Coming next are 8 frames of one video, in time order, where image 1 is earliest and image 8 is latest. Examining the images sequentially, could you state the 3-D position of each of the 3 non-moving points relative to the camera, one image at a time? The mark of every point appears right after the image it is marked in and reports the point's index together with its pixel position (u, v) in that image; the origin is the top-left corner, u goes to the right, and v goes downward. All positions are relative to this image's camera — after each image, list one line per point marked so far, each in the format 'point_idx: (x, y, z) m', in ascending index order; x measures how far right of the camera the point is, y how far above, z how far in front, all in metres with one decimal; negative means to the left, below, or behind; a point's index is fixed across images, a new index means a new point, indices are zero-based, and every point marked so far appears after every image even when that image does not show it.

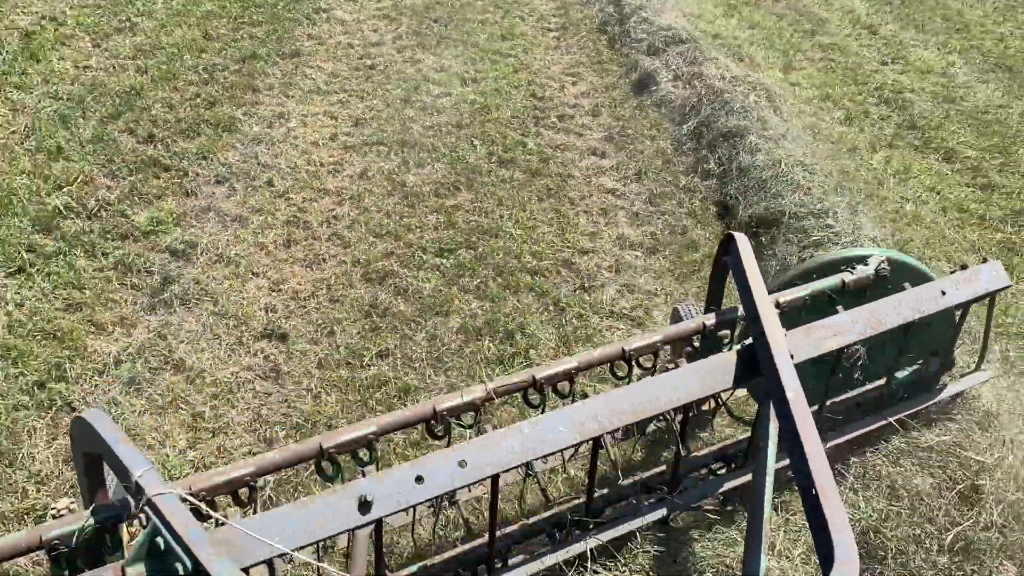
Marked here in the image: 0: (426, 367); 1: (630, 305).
0: (-0.4, -0.4, +4.0) m
1: (+0.7, -0.1, +4.6) m
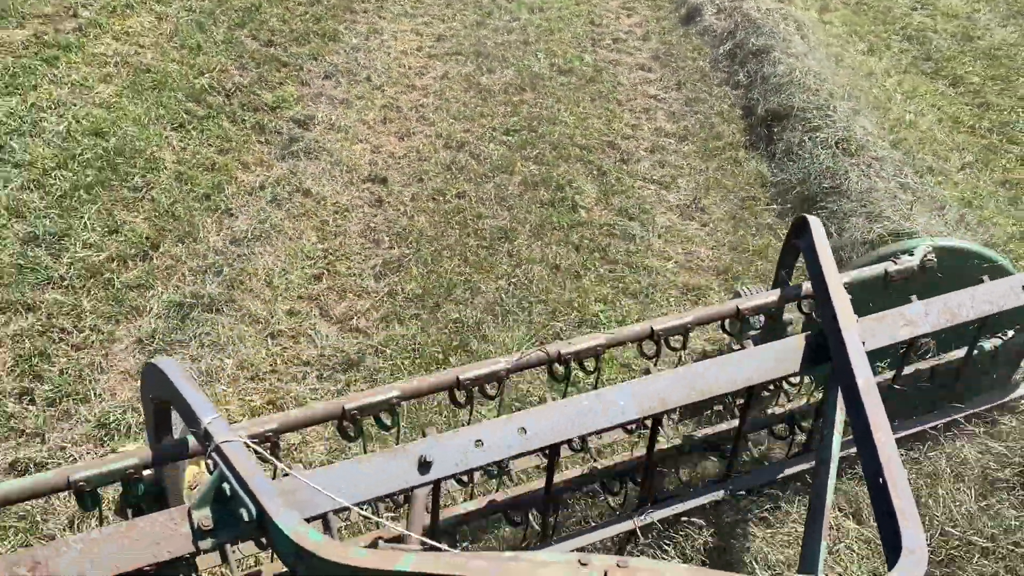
0: (-0.1, +0.5, +5.2) m
1: (+1.0, +0.7, +5.7) m
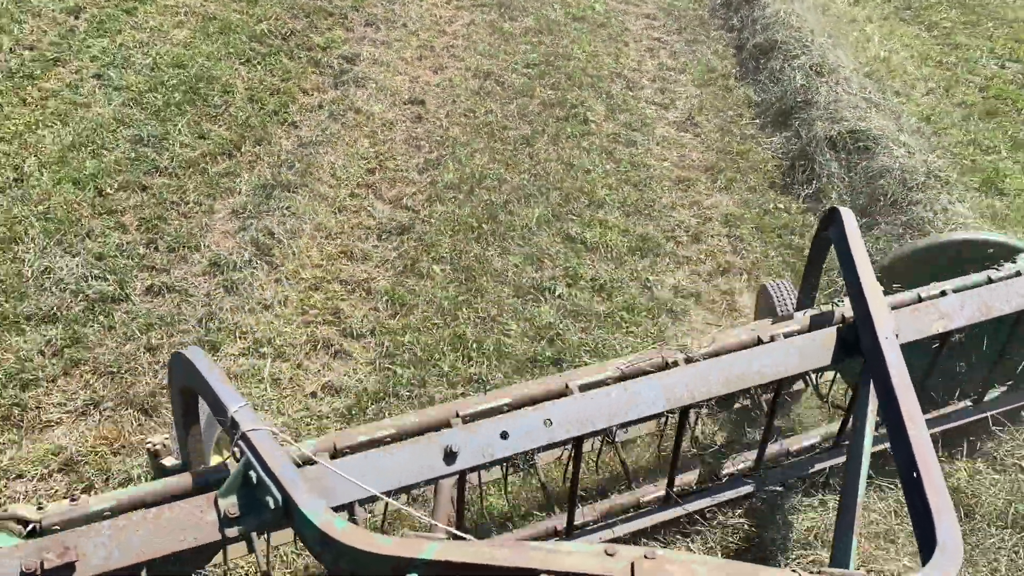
0: (0.0, +1.2, +6.1) m
1: (+1.1, +1.4, +6.6) m
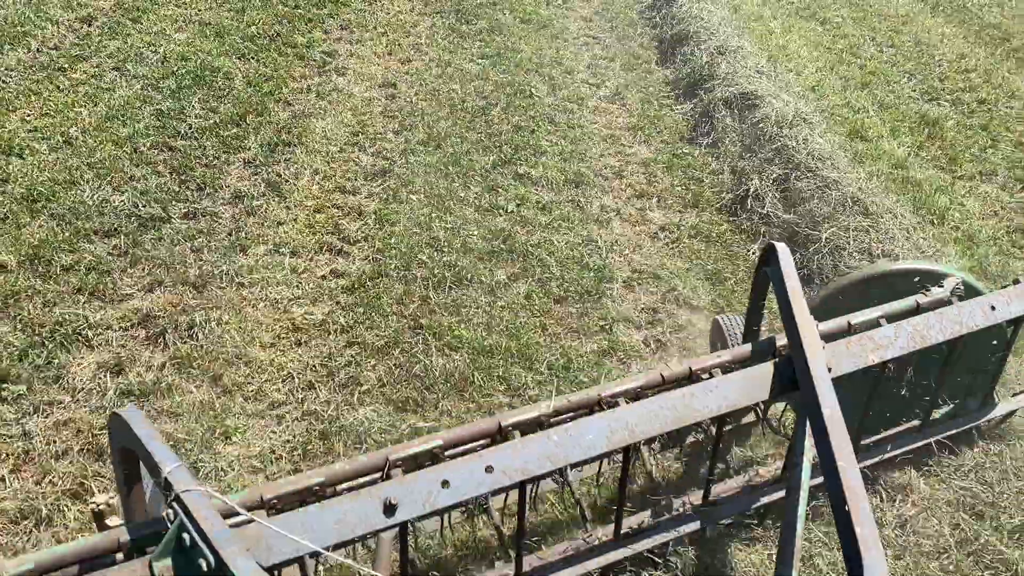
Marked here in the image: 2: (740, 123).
0: (-0.3, +1.6, +7.3) m
1: (+0.8, +1.9, +7.9) m
2: (+1.7, +1.2, +6.4) m
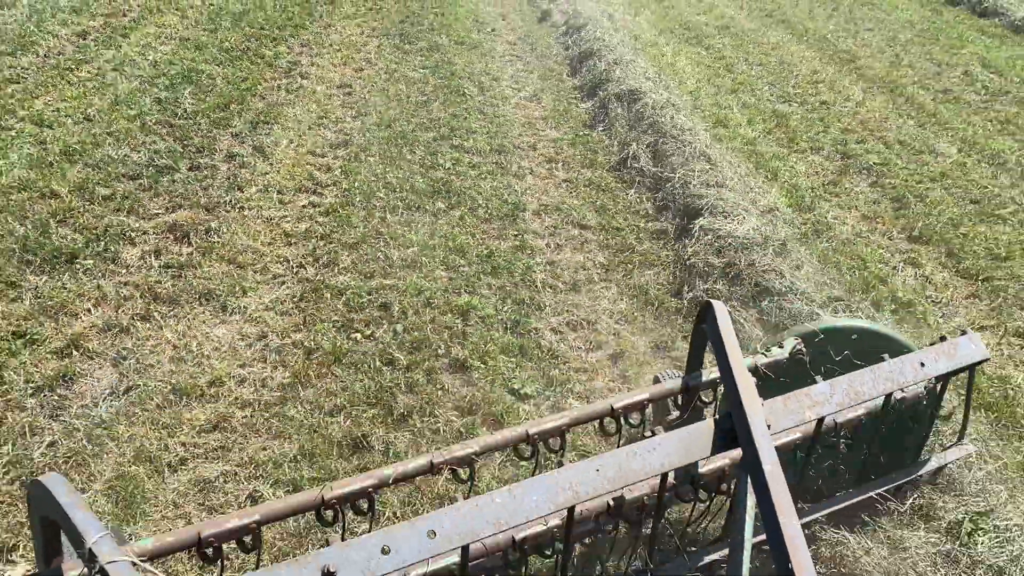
0: (-1.0, +2.0, +8.9) m
1: (+0.1, +2.2, +9.6) m
2: (+1.1, +1.7, +8.2) m
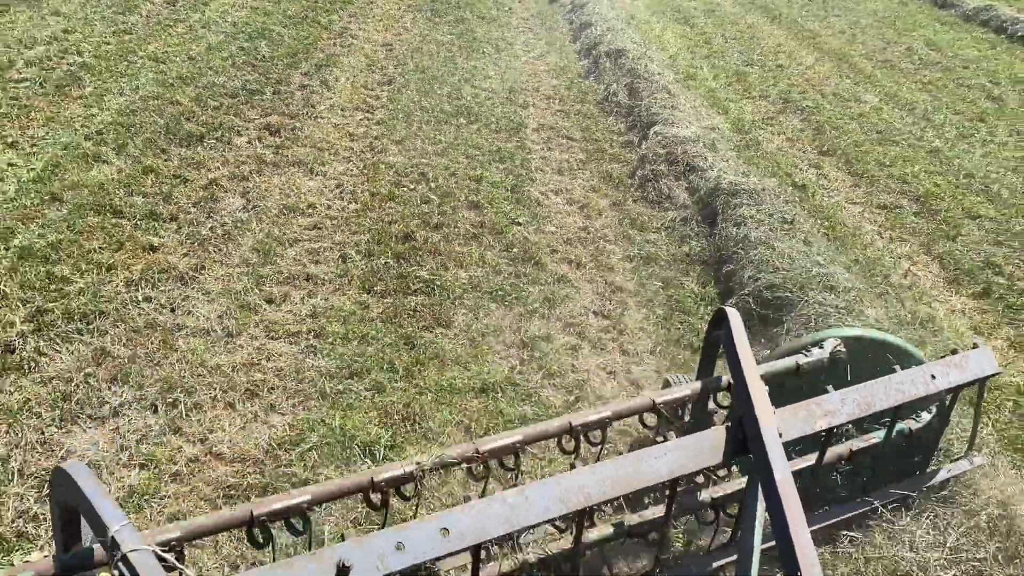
0: (-0.8, +3.0, +11.0) m
1: (+0.2, +3.2, +11.6) m
2: (+1.2, +2.6, +10.2) m
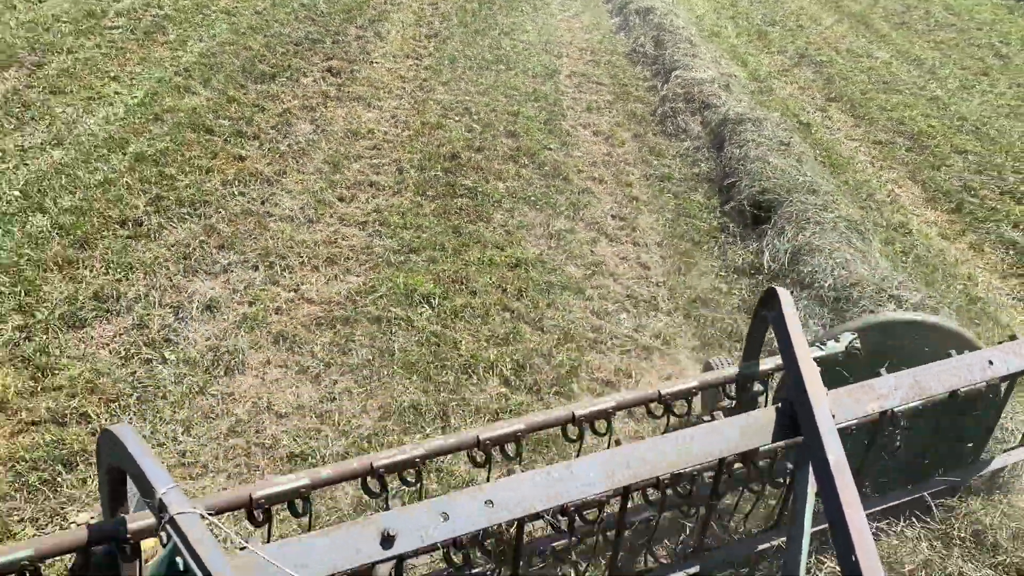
0: (-0.3, +3.8, +11.9) m
1: (+0.7, +4.0, +12.5) m
2: (+1.6, +3.3, +11.0) m
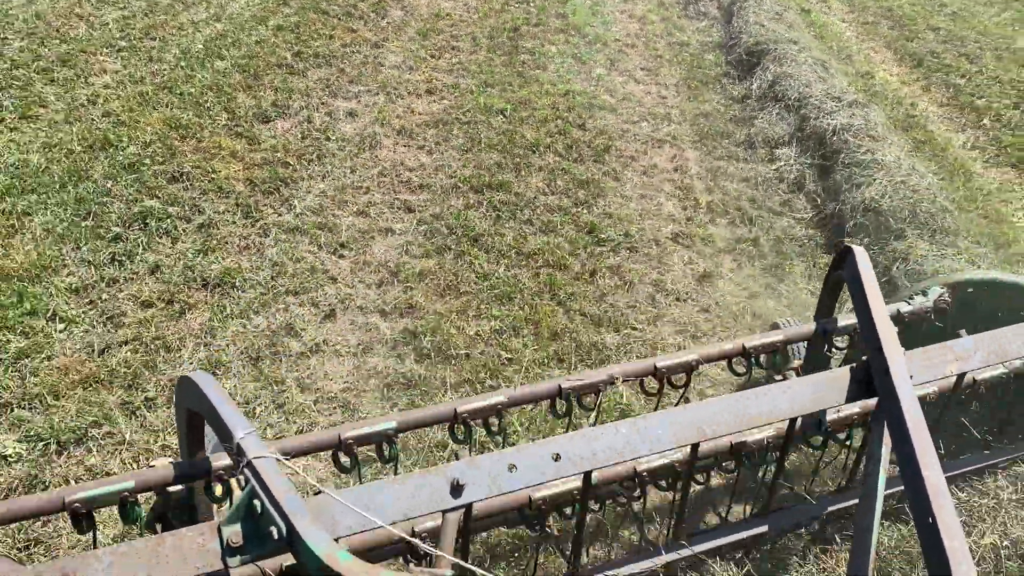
0: (+0.4, +5.5, +13.6) m
1: (+1.5, +5.8, +14.1) m
2: (+2.3, +5.1, +12.6) m
